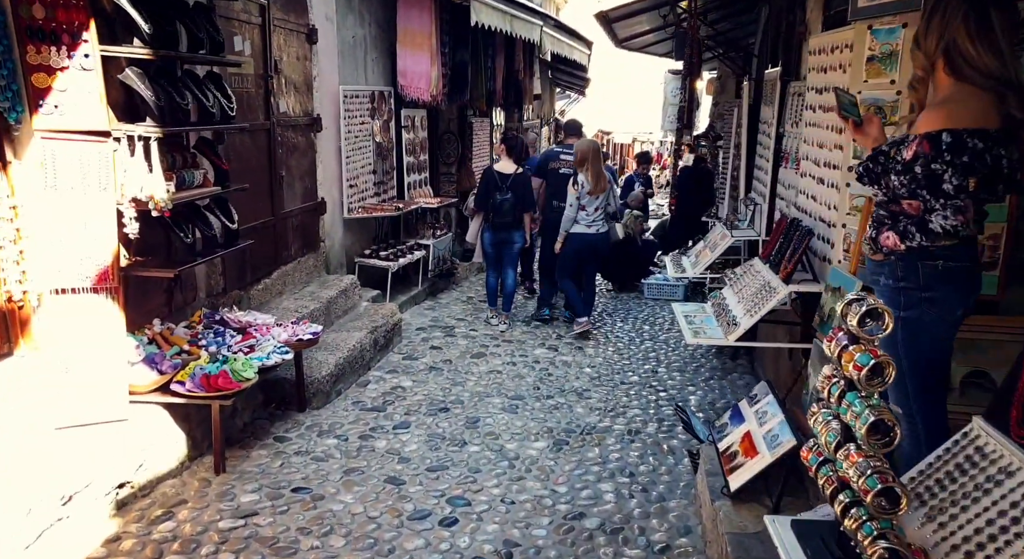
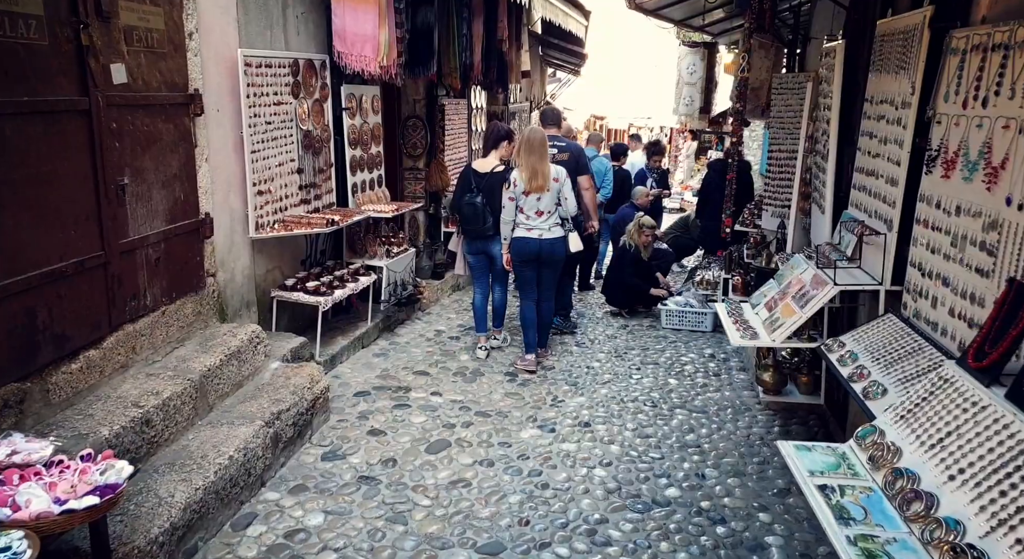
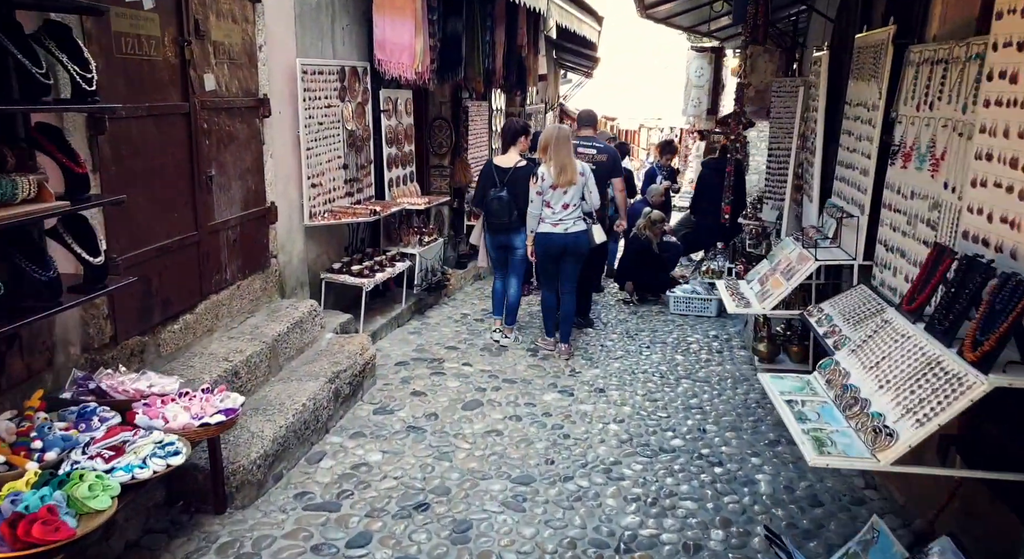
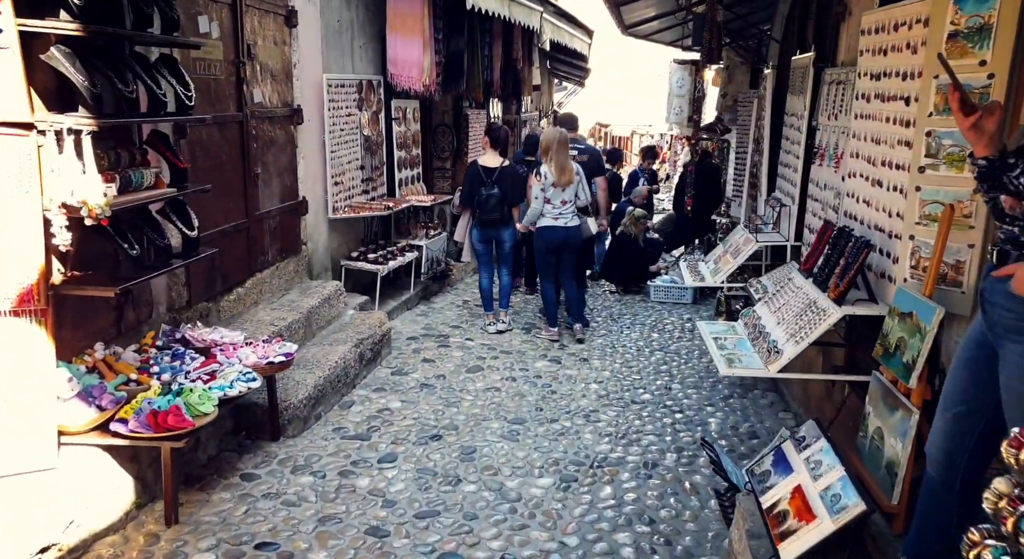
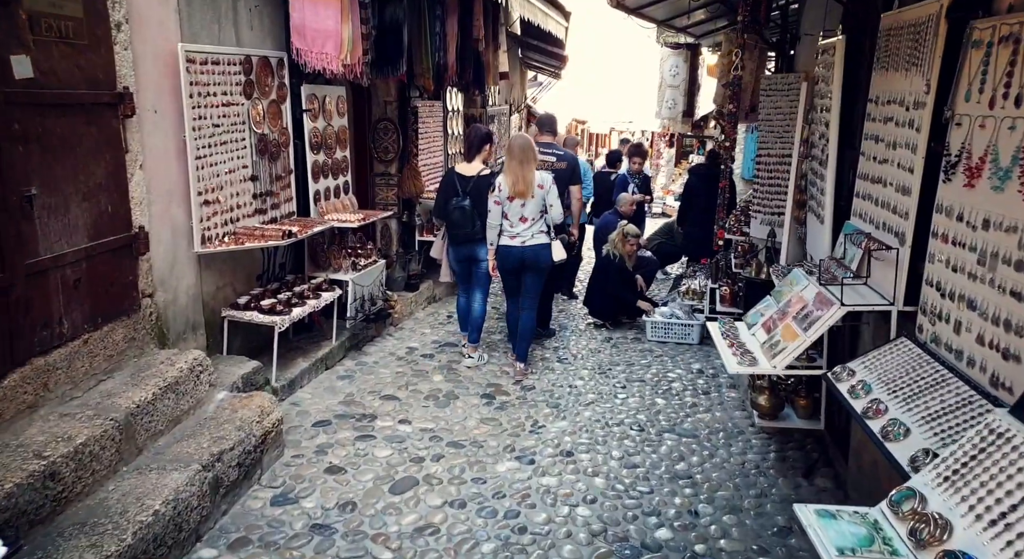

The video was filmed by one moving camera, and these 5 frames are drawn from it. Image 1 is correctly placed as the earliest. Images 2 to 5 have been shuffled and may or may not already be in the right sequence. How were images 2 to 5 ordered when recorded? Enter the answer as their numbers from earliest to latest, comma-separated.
4, 3, 2, 5
